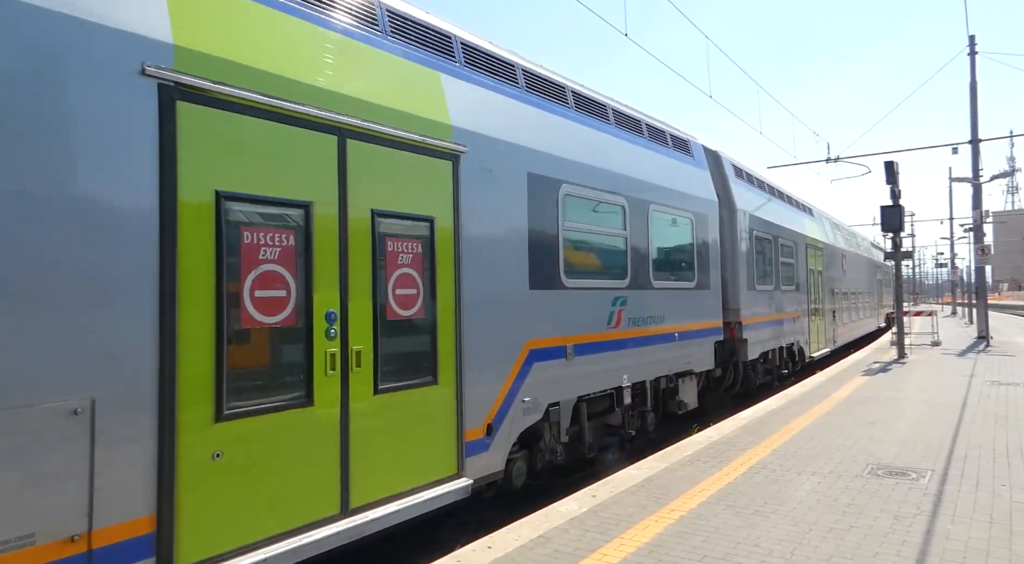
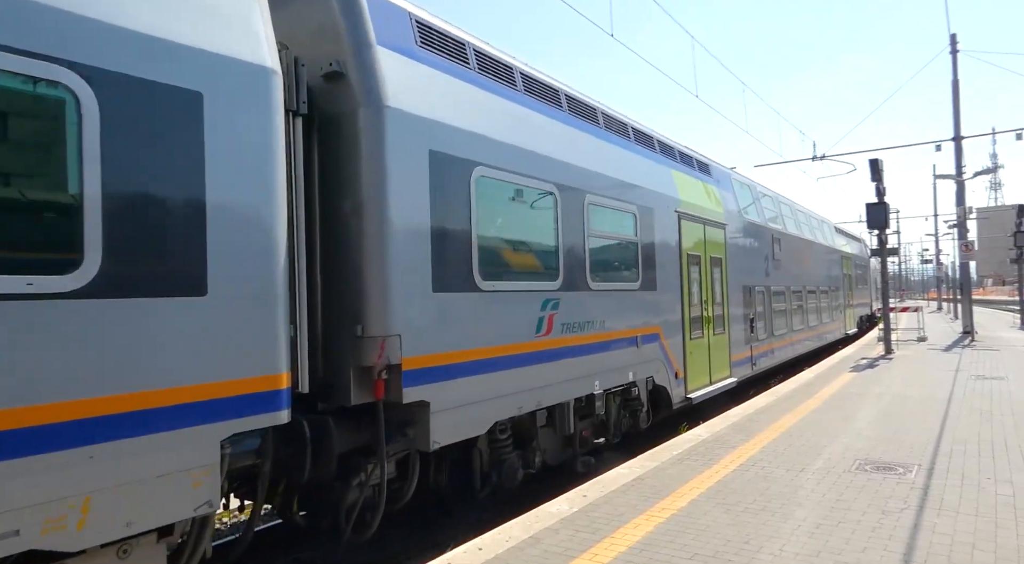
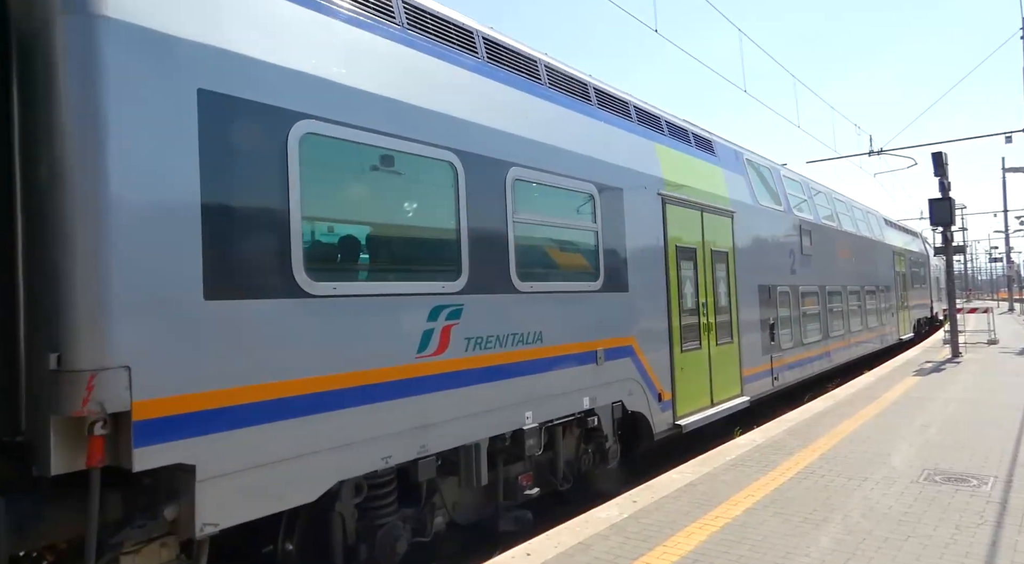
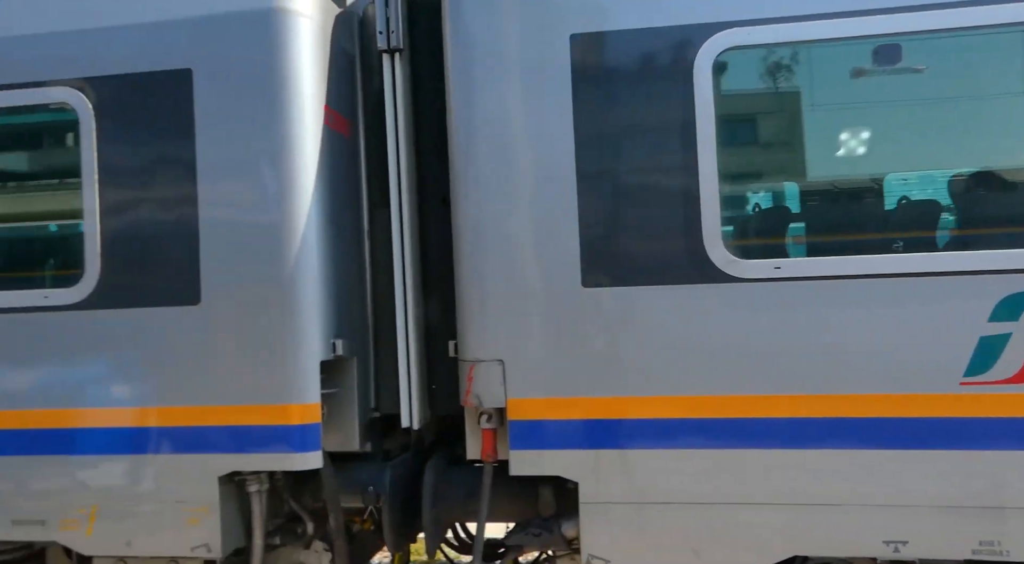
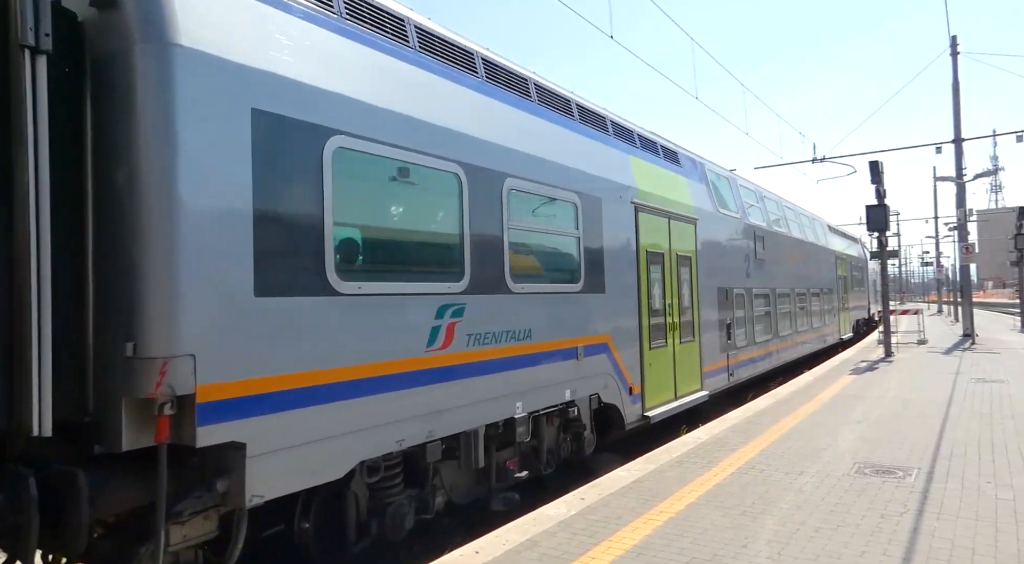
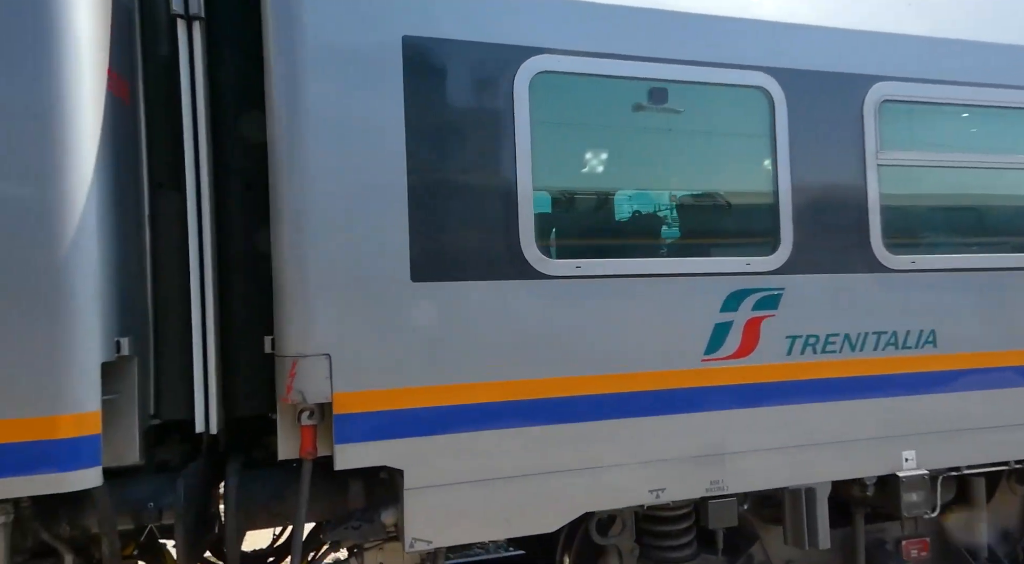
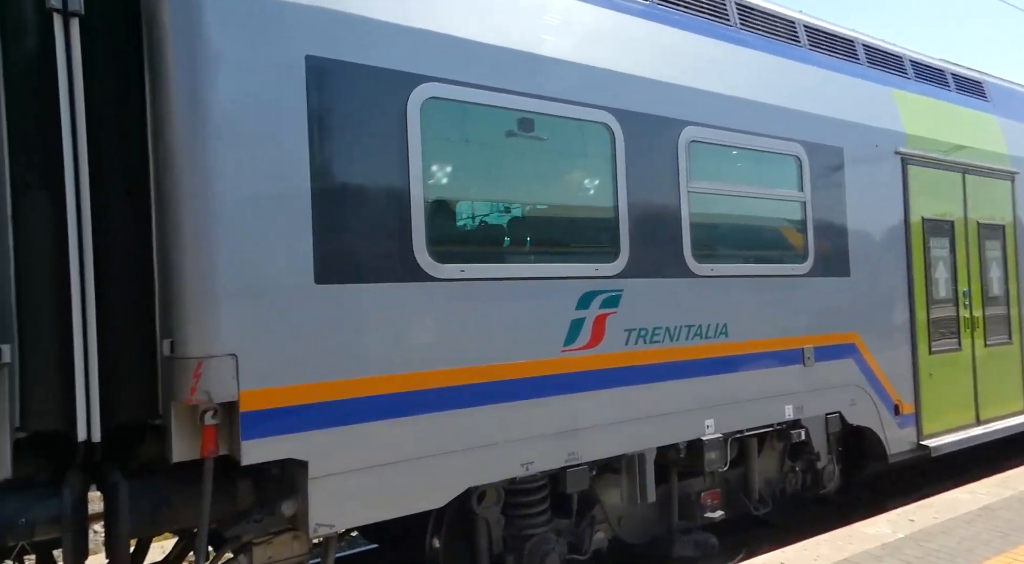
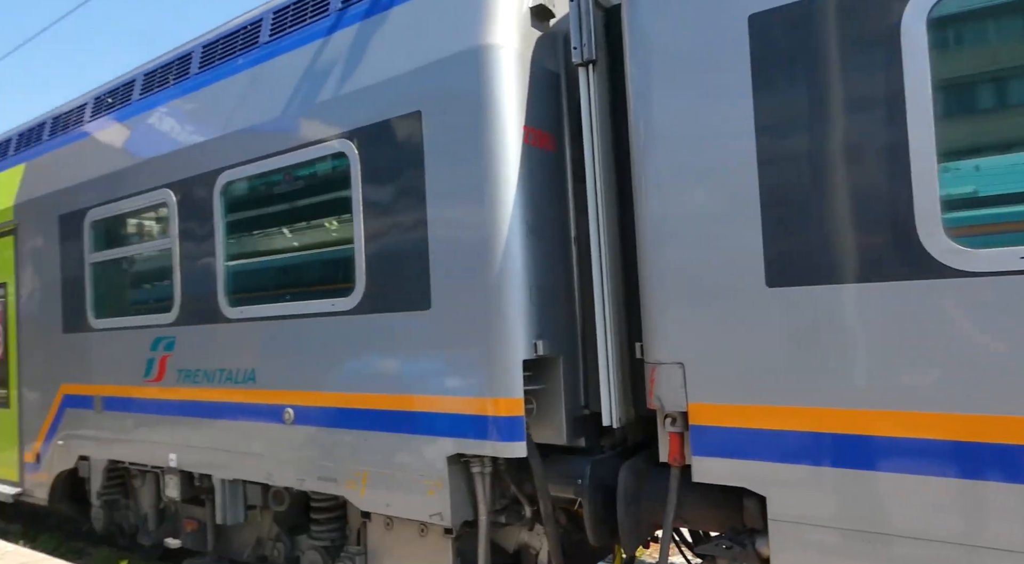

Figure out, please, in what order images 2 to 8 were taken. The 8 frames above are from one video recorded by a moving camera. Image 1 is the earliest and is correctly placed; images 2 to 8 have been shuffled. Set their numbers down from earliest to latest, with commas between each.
2, 5, 3, 7, 6, 4, 8
